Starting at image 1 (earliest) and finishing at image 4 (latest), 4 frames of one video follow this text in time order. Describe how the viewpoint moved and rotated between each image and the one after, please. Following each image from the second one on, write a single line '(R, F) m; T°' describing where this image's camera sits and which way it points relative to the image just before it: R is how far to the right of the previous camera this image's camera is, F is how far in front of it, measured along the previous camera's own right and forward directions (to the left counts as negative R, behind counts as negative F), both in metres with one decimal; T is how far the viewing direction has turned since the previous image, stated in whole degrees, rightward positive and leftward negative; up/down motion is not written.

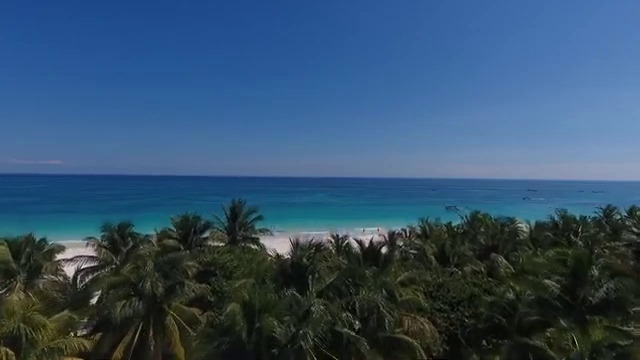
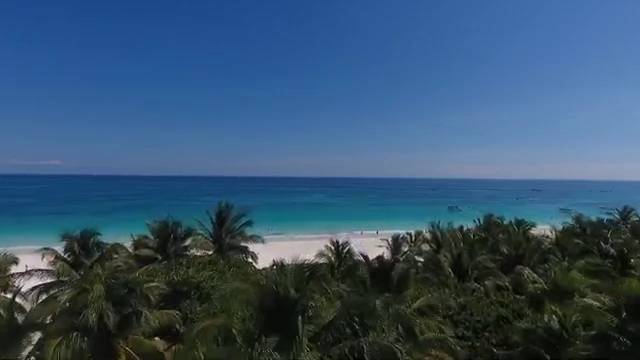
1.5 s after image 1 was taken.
(+0.1, +2.8) m; 0°
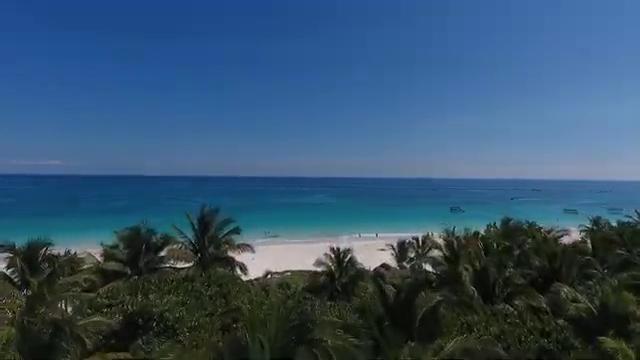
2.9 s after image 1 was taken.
(+0.1, +2.9) m; 0°
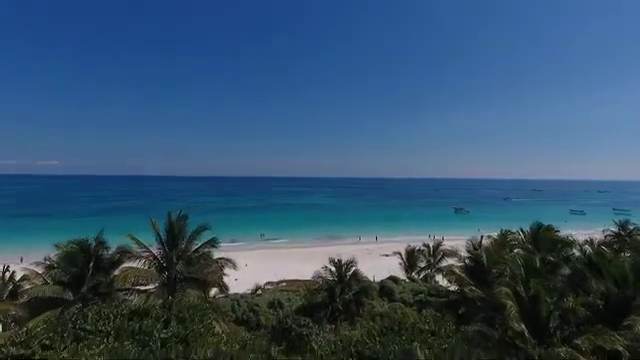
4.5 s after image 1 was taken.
(+0.1, +3.7) m; 0°
